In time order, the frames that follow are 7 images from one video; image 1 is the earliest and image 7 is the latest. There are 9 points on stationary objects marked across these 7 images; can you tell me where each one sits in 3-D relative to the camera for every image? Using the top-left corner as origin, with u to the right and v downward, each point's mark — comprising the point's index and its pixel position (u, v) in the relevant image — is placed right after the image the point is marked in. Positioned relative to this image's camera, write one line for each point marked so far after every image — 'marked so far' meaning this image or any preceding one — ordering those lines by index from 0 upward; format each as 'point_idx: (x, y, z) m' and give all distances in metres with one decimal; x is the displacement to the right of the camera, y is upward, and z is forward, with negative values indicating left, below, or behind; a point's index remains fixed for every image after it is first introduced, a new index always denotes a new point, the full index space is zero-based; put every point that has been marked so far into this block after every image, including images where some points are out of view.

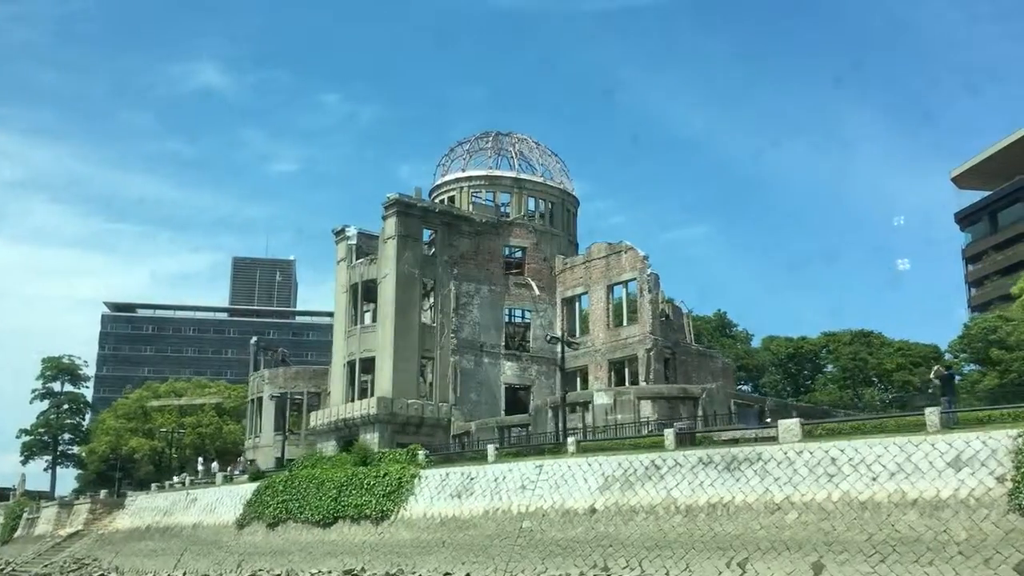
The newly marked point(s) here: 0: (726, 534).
0: (+4.3, -4.9, +19.3) m
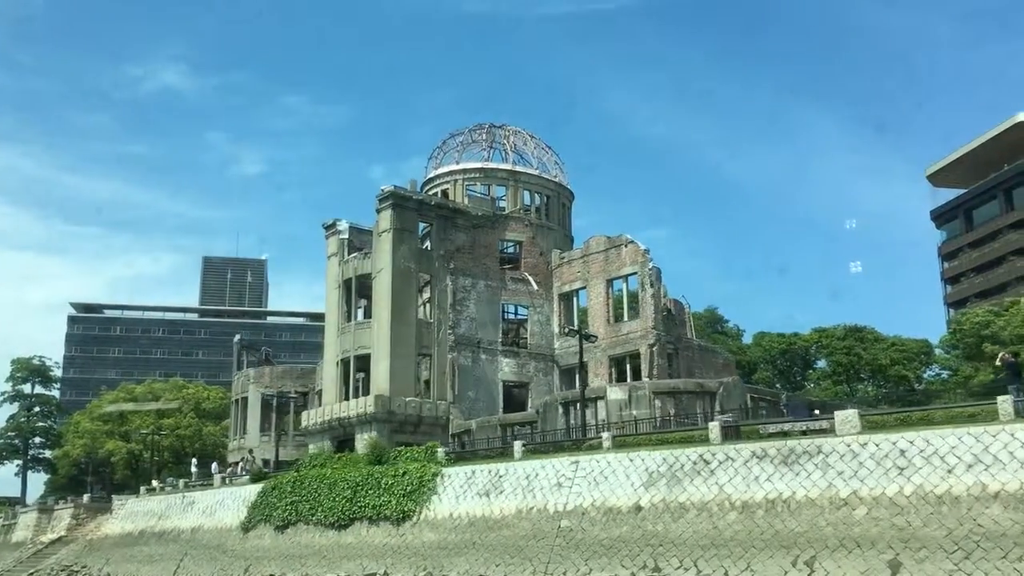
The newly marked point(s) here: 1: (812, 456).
0: (+5.2, -4.6, +18.3) m
1: (+5.9, -3.3, +19.0) m
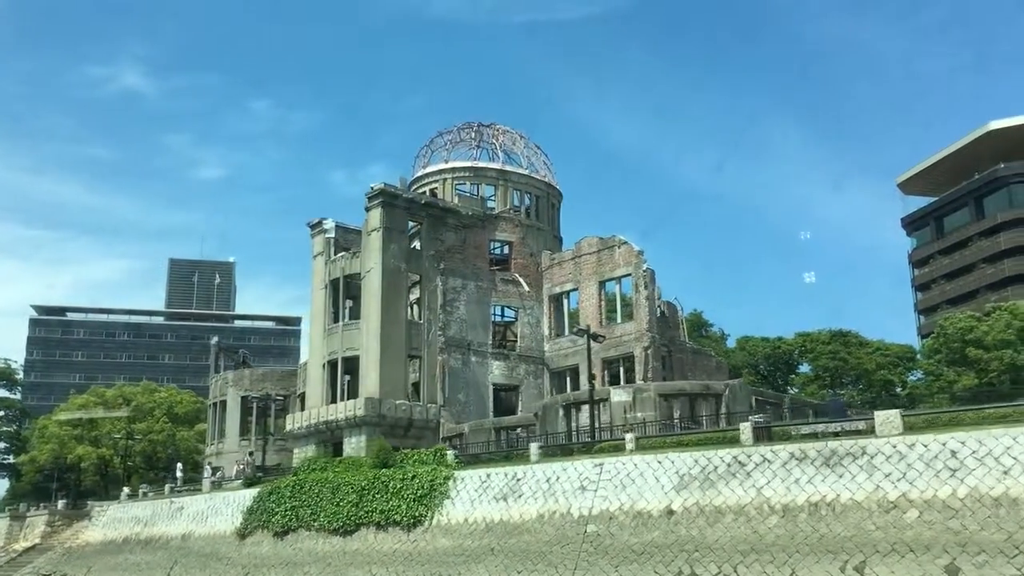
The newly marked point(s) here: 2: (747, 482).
0: (+5.9, -4.5, +17.6) m
1: (+6.5, -3.2, +18.3) m
2: (+4.7, -3.9, +19.3) m
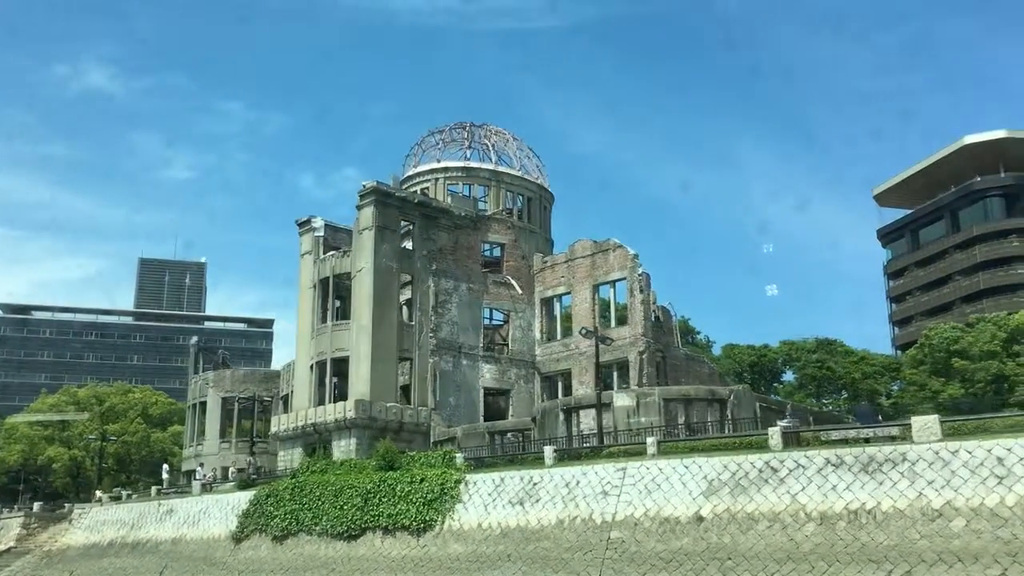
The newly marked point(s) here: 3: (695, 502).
0: (+6.4, -4.5, +17.0) m
1: (+7.1, -3.2, +17.8) m
2: (+5.2, -3.9, +18.7) m
3: (+3.7, -4.3, +19.6) m
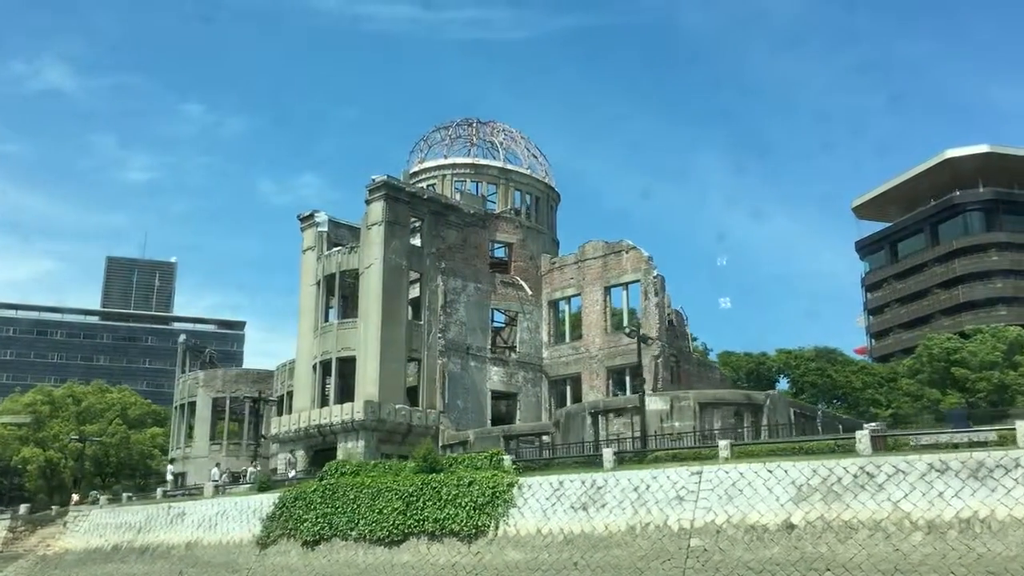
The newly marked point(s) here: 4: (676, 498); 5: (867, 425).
0: (+8.0, -4.4, +15.9) m
1: (+8.6, -3.2, +16.8) m
2: (+6.7, -3.8, +17.6) m
3: (+5.2, -4.2, +18.4) m
4: (+3.4, -4.3, +19.7) m
5: (+7.3, -2.8, +19.7) m
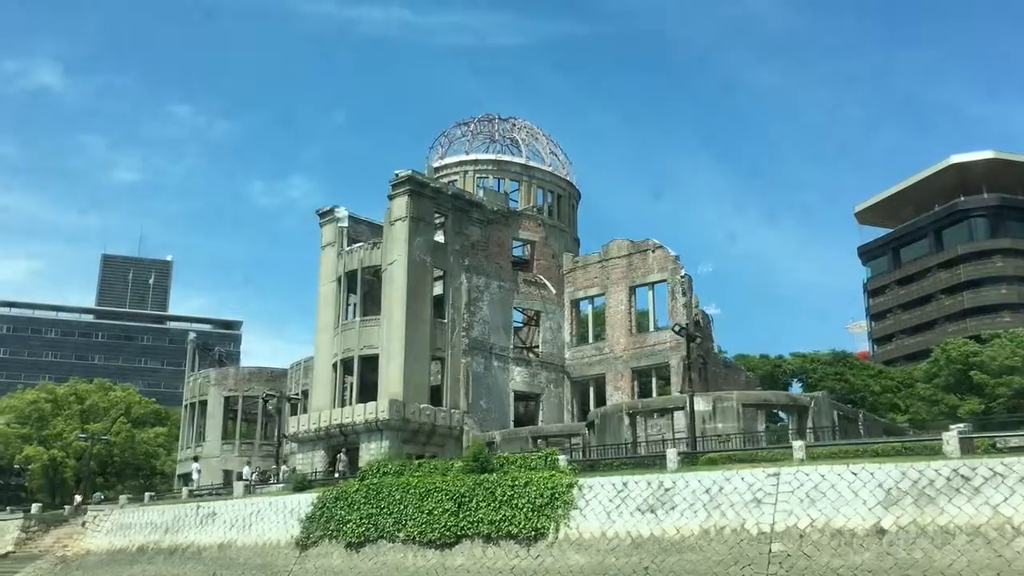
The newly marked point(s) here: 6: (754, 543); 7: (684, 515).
0: (+9.4, -4.3, +15.1) m
1: (+10.0, -3.1, +16.0) m
2: (+8.1, -3.7, +16.8) m
3: (+6.5, -4.1, +17.6) m
4: (+4.7, -4.2, +18.9) m
5: (+8.6, -2.7, +19.0) m
6: (+4.6, -4.8, +18.3) m
7: (+3.5, -4.6, +19.6) m
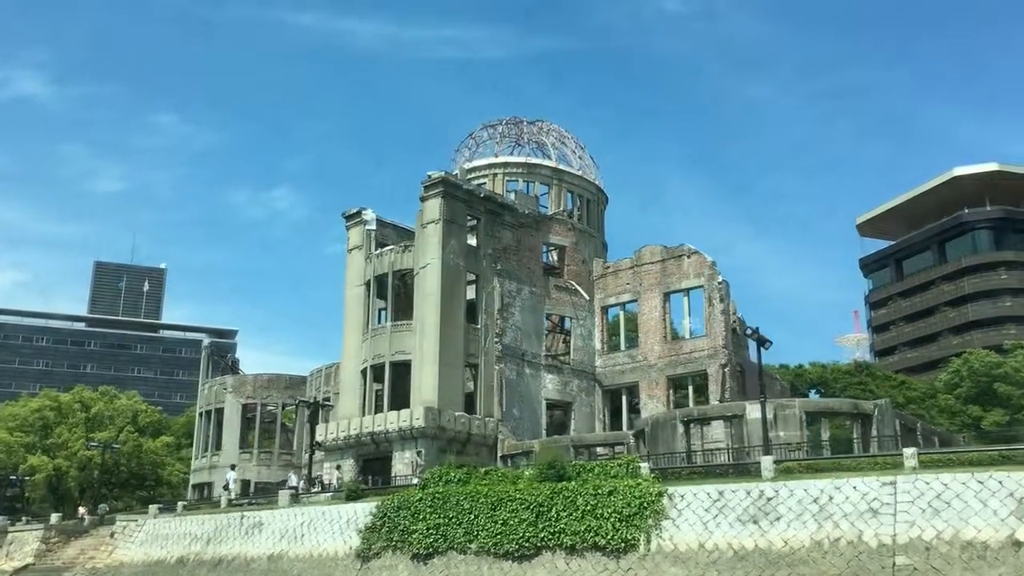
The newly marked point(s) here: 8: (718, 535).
0: (+11.3, -4.2, +14.1) m
1: (+11.9, -3.0, +15.0) m
2: (+10.0, -3.6, +15.8) m
3: (+8.4, -4.0, +16.6) m
4: (+6.6, -4.1, +17.9) m
5: (+10.5, -2.7, +18.0) m
6: (+6.5, -4.8, +17.3) m
7: (+5.3, -4.6, +18.5) m
8: (+4.1, -4.9, +19.2) m
